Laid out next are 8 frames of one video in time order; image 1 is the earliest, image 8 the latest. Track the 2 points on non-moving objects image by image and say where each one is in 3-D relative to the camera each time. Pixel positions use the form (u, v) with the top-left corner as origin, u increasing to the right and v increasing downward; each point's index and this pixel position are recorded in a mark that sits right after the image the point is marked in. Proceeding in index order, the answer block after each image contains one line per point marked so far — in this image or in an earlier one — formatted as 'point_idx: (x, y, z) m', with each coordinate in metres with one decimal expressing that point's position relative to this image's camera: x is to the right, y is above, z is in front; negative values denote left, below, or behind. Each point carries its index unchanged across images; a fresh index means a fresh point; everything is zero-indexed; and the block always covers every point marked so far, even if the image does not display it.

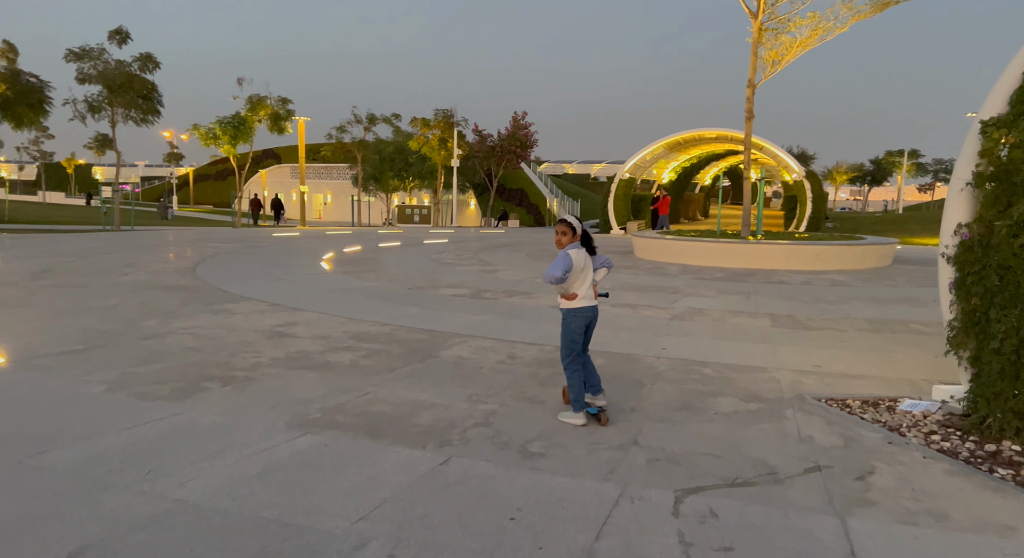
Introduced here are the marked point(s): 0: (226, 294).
0: (-4.0, -0.2, +9.8) m
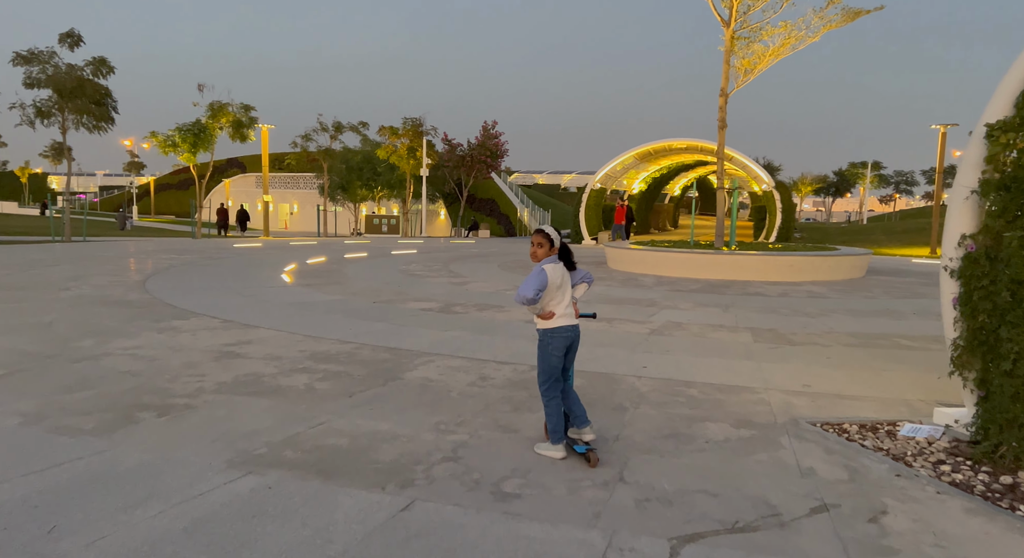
0: (-4.4, -0.4, +9.2) m
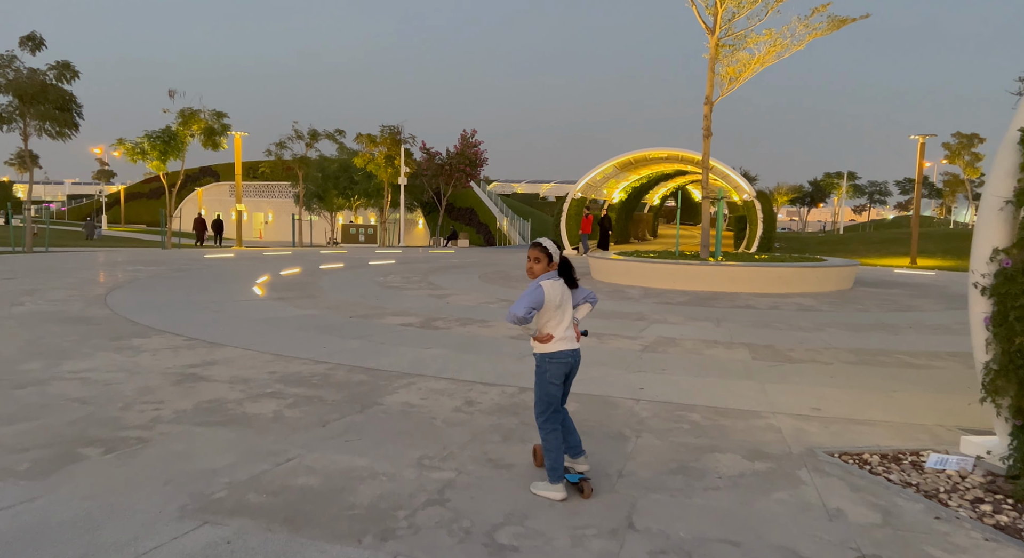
0: (-4.6, -0.6, +8.6) m
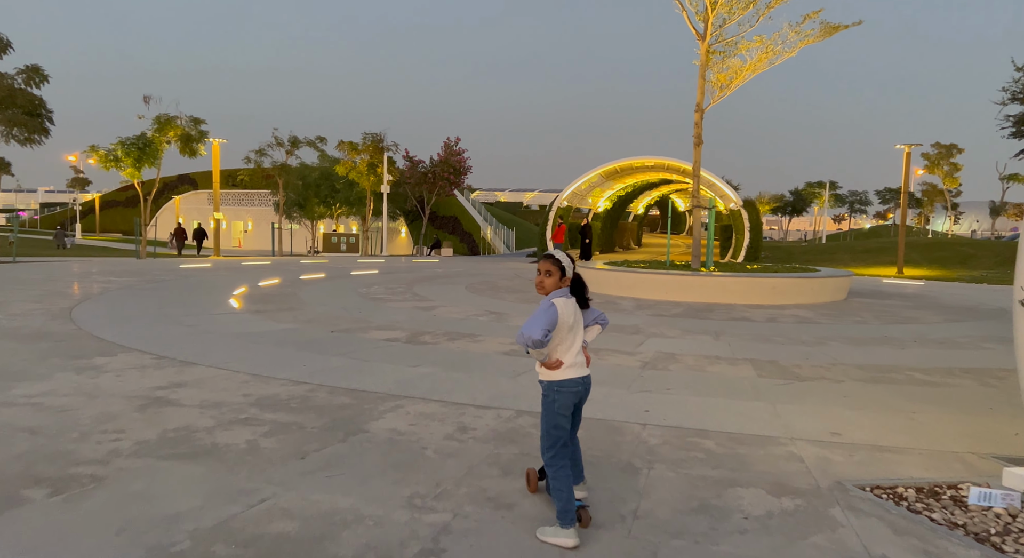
0: (-4.7, -0.8, +8.0) m
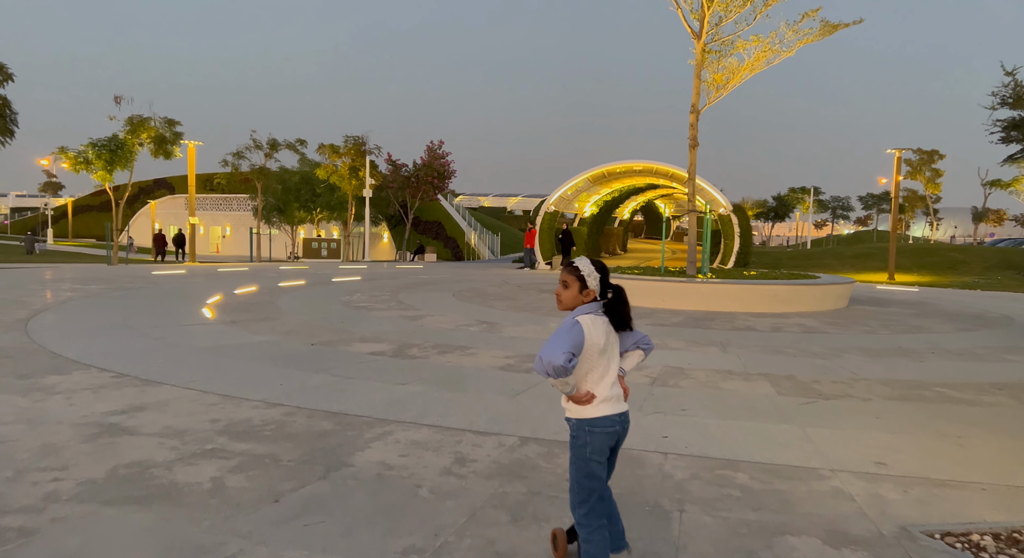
0: (-4.7, -0.9, +7.3) m
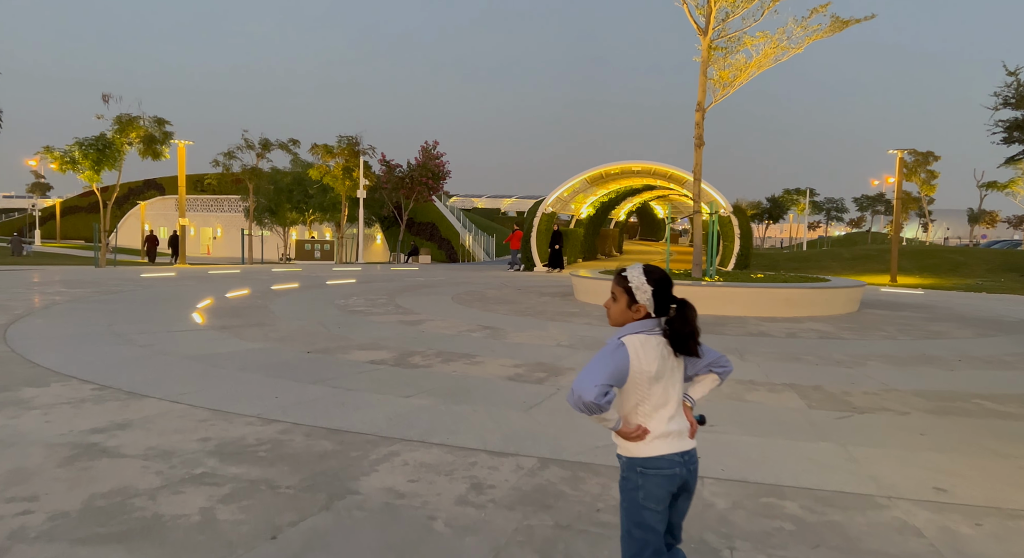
0: (-4.6, -0.9, +6.8) m
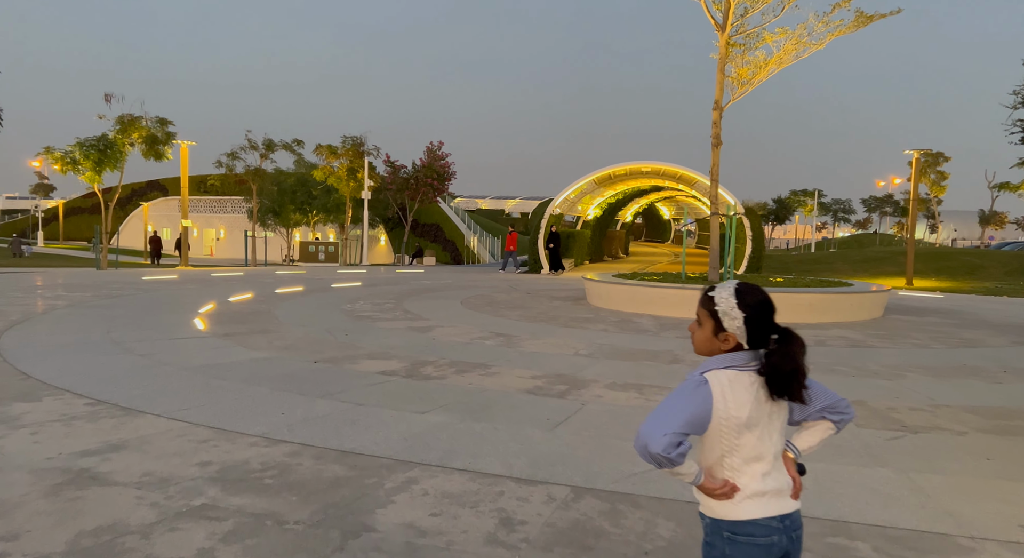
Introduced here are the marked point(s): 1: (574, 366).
0: (-4.4, -1.0, +6.4) m
1: (+0.7, -0.9, +7.7) m
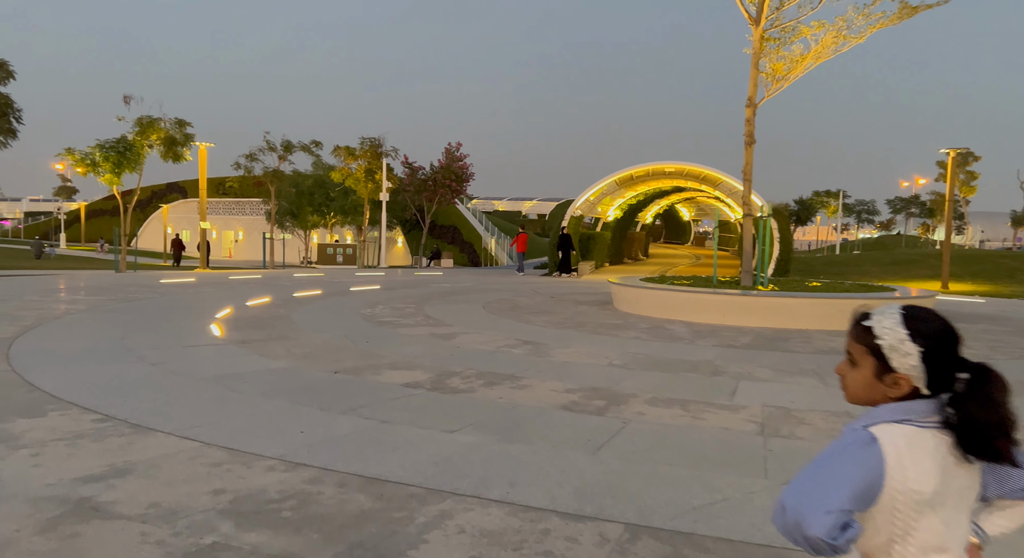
0: (-4.1, -1.0, +6.1) m
1: (+1.0, -1.0, +7.2) m
